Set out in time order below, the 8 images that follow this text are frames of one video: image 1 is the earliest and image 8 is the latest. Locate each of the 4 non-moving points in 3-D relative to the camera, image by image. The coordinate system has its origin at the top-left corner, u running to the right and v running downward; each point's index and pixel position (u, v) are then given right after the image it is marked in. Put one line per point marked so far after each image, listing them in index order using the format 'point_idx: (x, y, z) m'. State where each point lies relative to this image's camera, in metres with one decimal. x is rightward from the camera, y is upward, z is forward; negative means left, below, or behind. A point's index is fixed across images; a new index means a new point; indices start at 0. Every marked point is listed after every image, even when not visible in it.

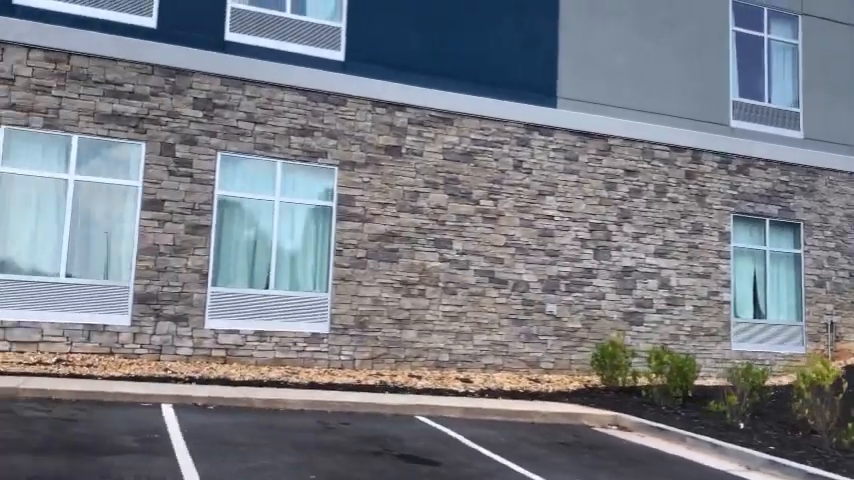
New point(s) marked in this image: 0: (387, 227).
0: (-0.7, +0.2, +14.0) m
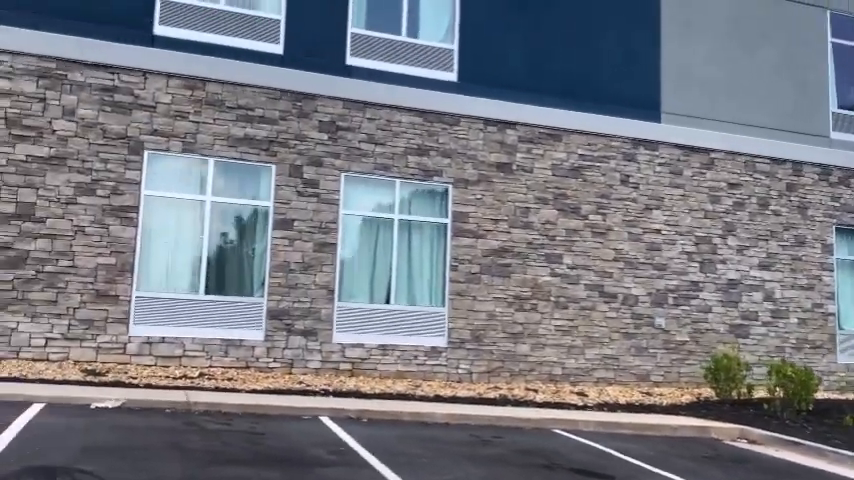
0: (+1.3, 0.0, +14.3) m
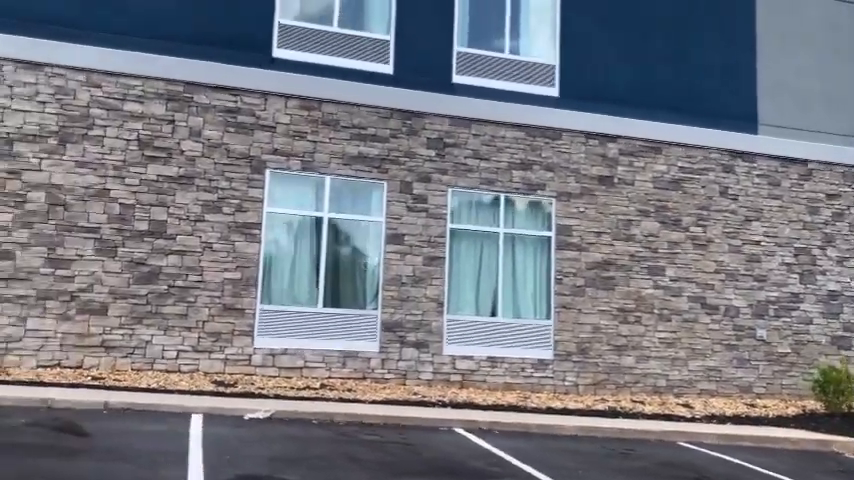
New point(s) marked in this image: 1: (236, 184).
0: (+3.2, -0.3, +14.5) m
1: (-3.0, +0.9, +12.7) m
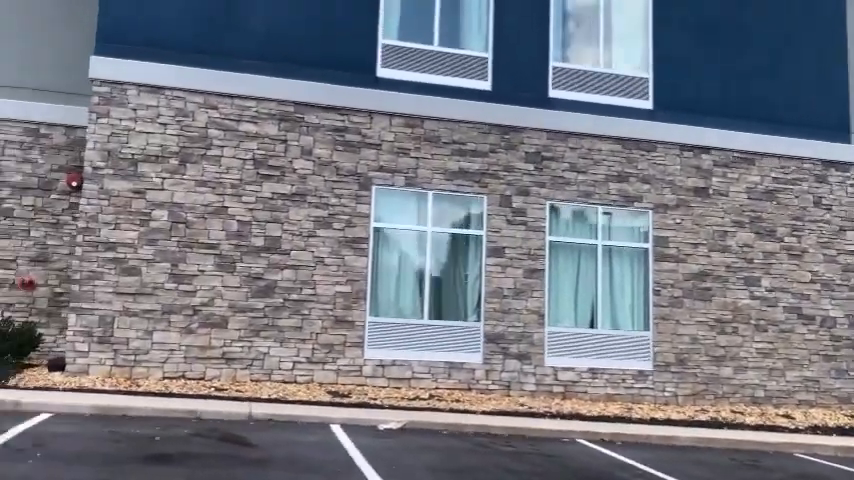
0: (+5.0, -0.5, +14.6) m
1: (-1.4, +0.7, +13.1) m
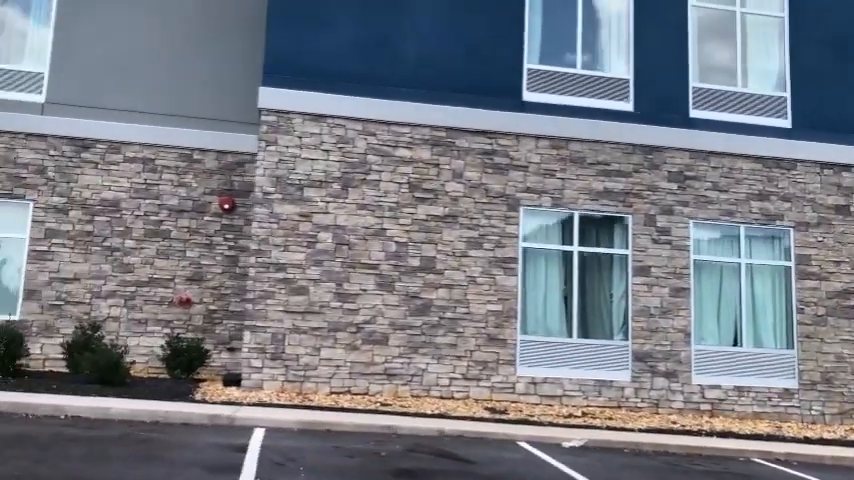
0: (+7.6, -0.8, +14.5) m
1: (+1.2, +0.3, +13.5) m
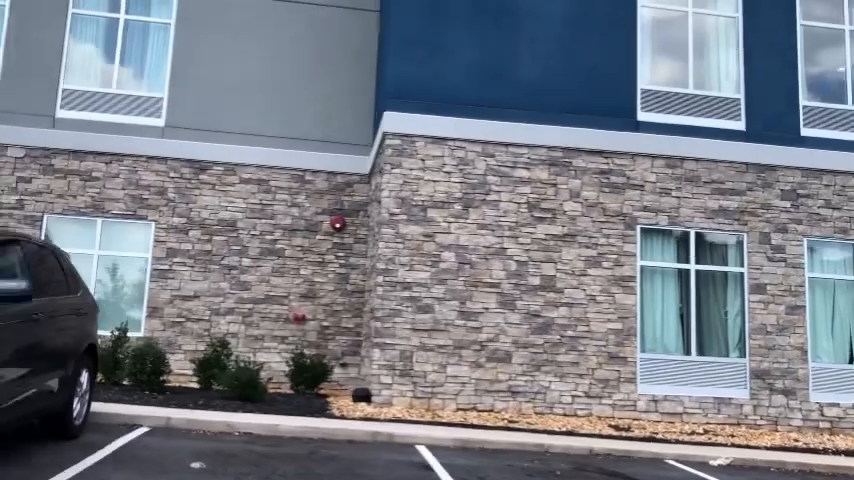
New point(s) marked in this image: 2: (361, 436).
0: (+9.7, -1.1, +14.4) m
1: (+3.2, 0.0, +13.7) m
2: (-0.8, -2.4, +9.6) m
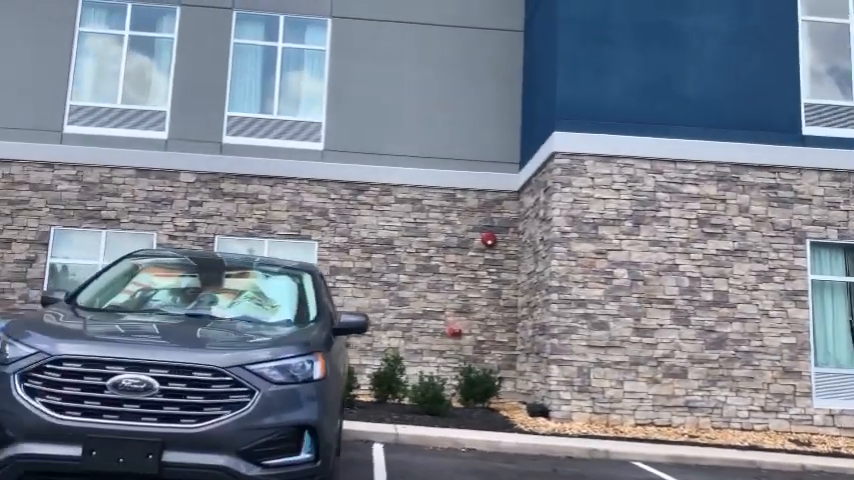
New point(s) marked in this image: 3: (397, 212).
0: (+12.6, -1.3, +14.0) m
1: (+6.1, -0.2, +13.7) m
2: (+1.9, -2.6, +9.9) m
3: (-0.6, +0.6, +16.4) m
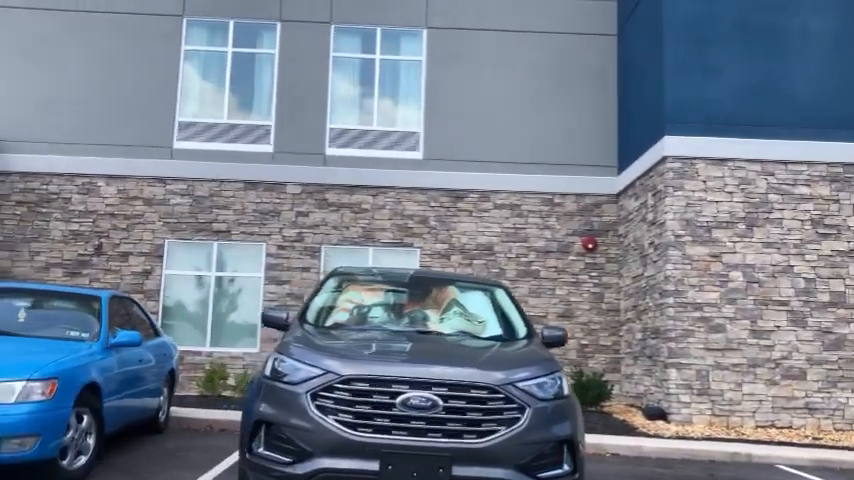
0: (+14.6, -1.1, +13.6) m
1: (+8.1, -0.2, +13.6) m
2: (+3.7, -2.7, +10.0) m
3: (+1.5, +0.5, +16.6) m
